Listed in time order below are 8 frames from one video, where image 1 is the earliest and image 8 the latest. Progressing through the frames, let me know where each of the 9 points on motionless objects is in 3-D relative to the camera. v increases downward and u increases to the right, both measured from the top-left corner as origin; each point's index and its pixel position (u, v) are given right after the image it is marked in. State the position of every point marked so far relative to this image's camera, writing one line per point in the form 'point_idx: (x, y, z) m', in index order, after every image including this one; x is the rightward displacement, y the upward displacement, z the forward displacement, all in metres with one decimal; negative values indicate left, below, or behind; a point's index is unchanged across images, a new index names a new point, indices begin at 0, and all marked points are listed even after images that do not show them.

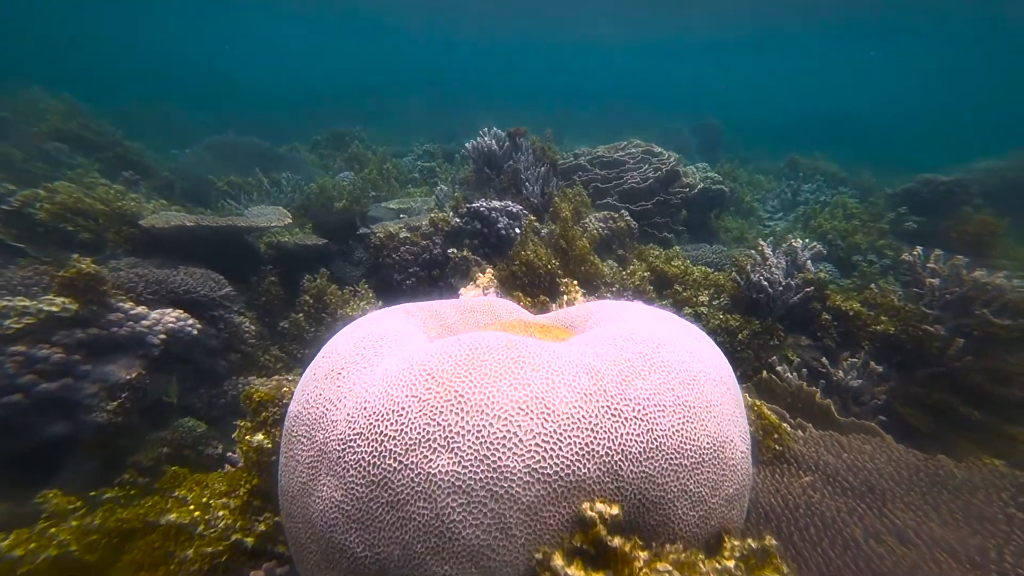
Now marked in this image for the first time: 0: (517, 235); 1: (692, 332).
0: (+0.2, +1.3, +10.9) m
1: (+1.7, -0.5, +4.1) m
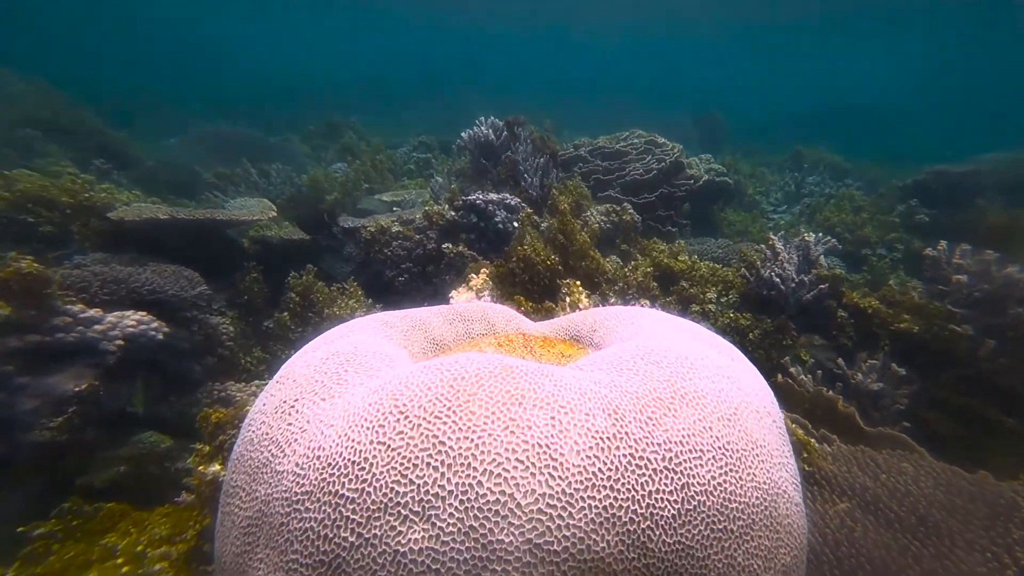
0: (+0.1, +1.4, +10.2) m
1: (+1.7, -0.5, +3.4) m
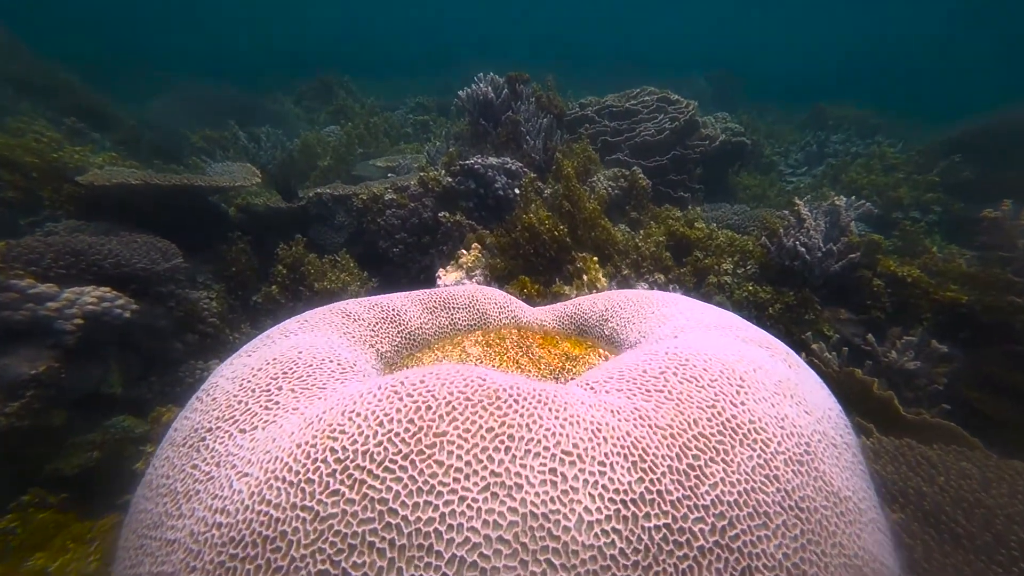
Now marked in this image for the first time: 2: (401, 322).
0: (+0.1, +2.0, +9.3) m
1: (+1.6, -0.4, +2.7) m
2: (-0.8, -0.2, +3.2) m
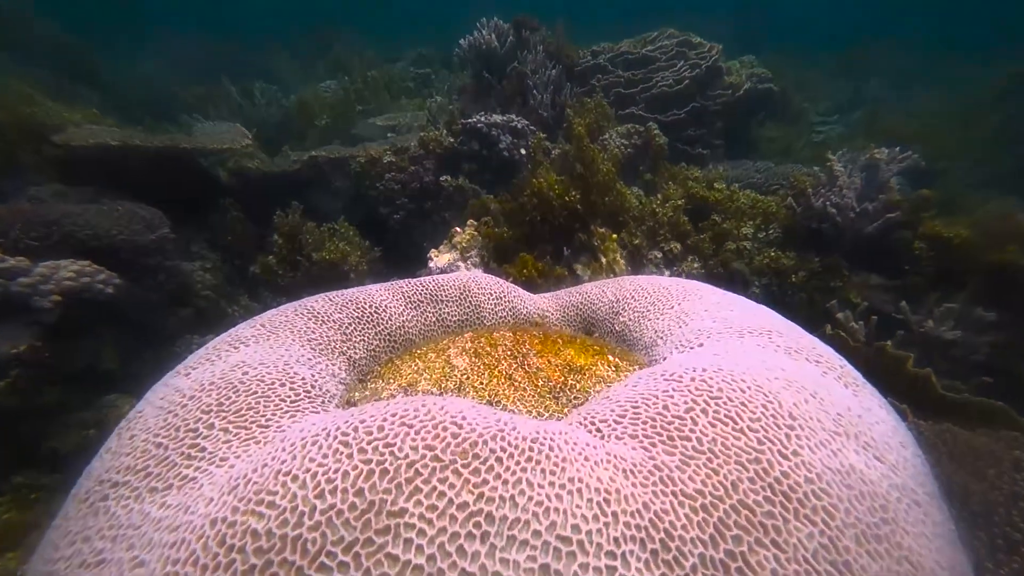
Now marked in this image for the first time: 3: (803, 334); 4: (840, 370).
0: (+0.2, +2.5, +8.6) m
1: (+1.6, -0.4, +2.2) m
2: (-0.8, -0.2, +2.8) m
3: (+1.7, -0.3, +2.5) m
4: (+1.7, -0.4, +2.2) m
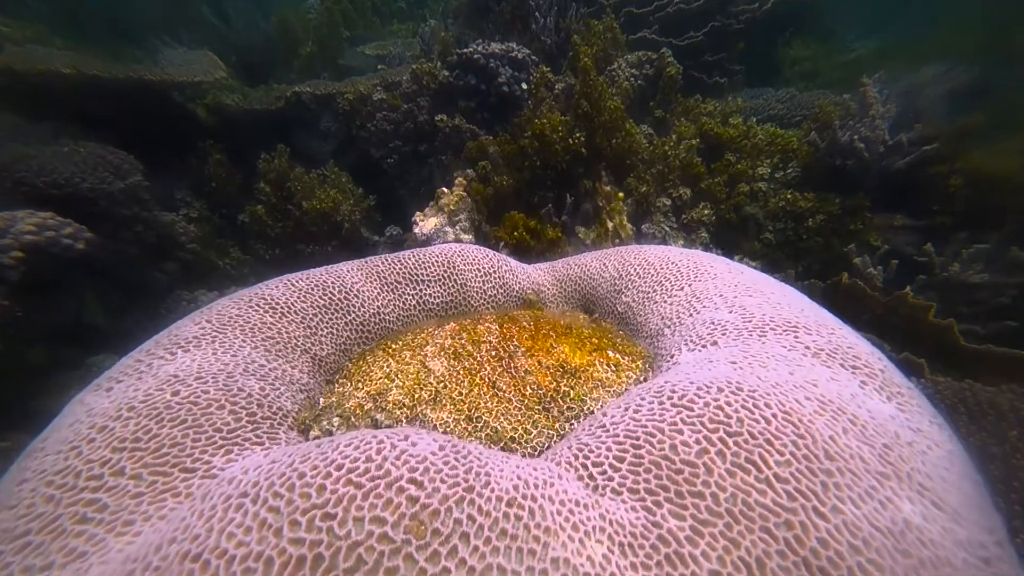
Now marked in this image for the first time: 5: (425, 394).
0: (+0.2, +3.4, +7.8) m
1: (+1.5, -0.4, +1.9) m
2: (-0.9, -0.1, +2.5) m
3: (+1.6, -0.2, +2.2) m
4: (+1.6, -0.4, +1.9) m
5: (-0.4, -0.5, +1.9) m
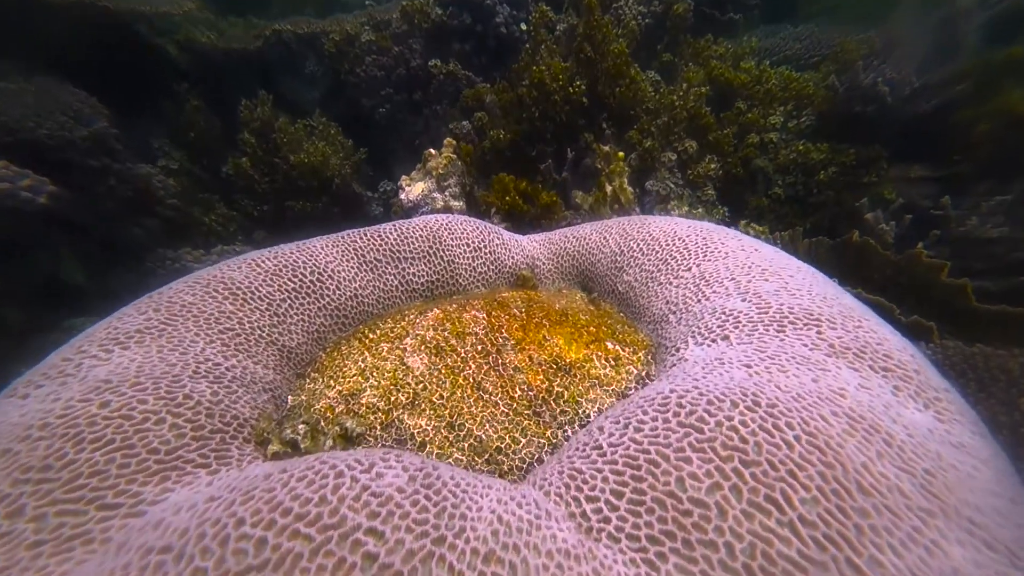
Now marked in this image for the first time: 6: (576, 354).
0: (+0.2, +4.1, +7.1) m
1: (+1.5, -0.4, +1.7) m
2: (-1.0, 0.0, +2.2) m
3: (+1.6, -0.1, +1.9) m
4: (+1.6, -0.4, +1.7) m
5: (-0.4, -0.4, +1.7) m
6: (+0.3, -0.3, +2.0) m
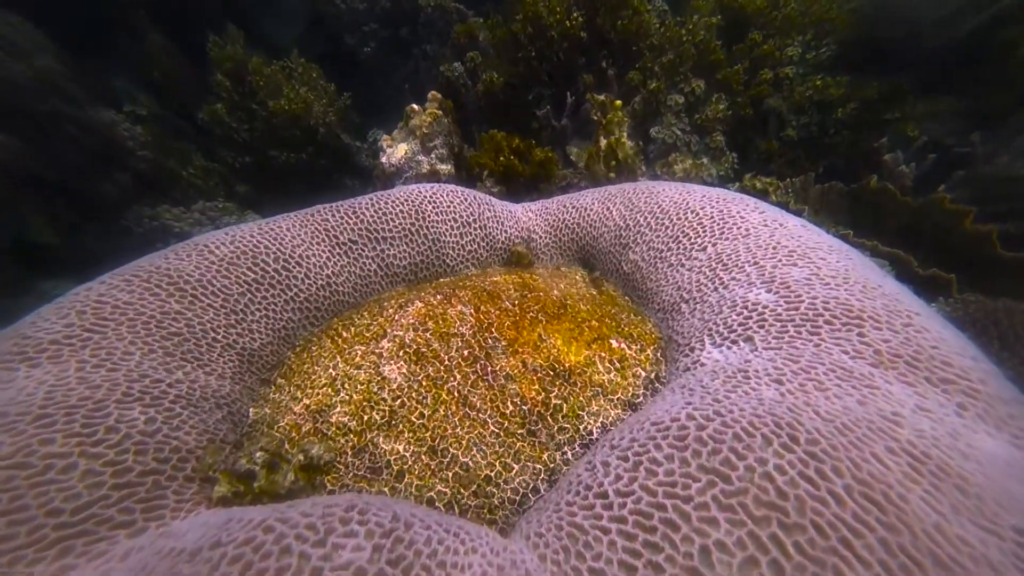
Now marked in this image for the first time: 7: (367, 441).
0: (+0.1, +4.7, +6.3) m
1: (+1.4, -0.4, +1.4) m
2: (-1.0, 0.0, +1.9) m
3: (+1.5, -0.1, +1.7) m
4: (+1.5, -0.4, +1.5) m
5: (-0.5, -0.4, +1.5) m
6: (+0.3, -0.3, +1.7) m
7: (-0.5, -0.5, +1.5) m
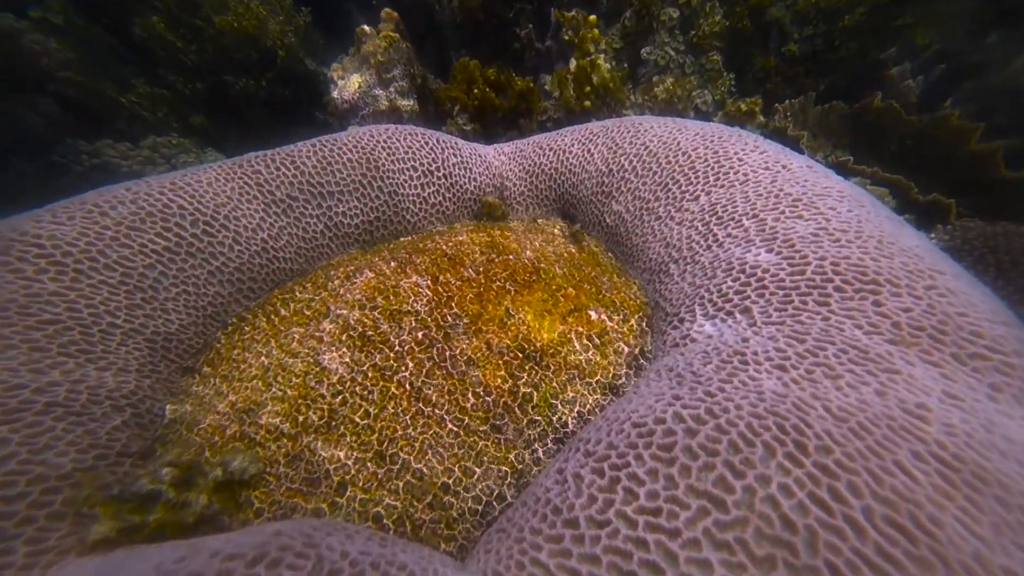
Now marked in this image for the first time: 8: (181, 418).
0: (-0.2, +5.4, +5.3) m
1: (+1.3, -0.3, +1.2) m
2: (-1.1, +0.1, +1.6) m
3: (+1.4, 0.0, +1.4) m
4: (+1.4, -0.3, +1.3) m
5: (-0.6, -0.4, +1.3) m
6: (+0.1, -0.1, +1.5) m
7: (-0.6, -0.5, +1.2) m
8: (-1.0, -0.4, +1.4) m
